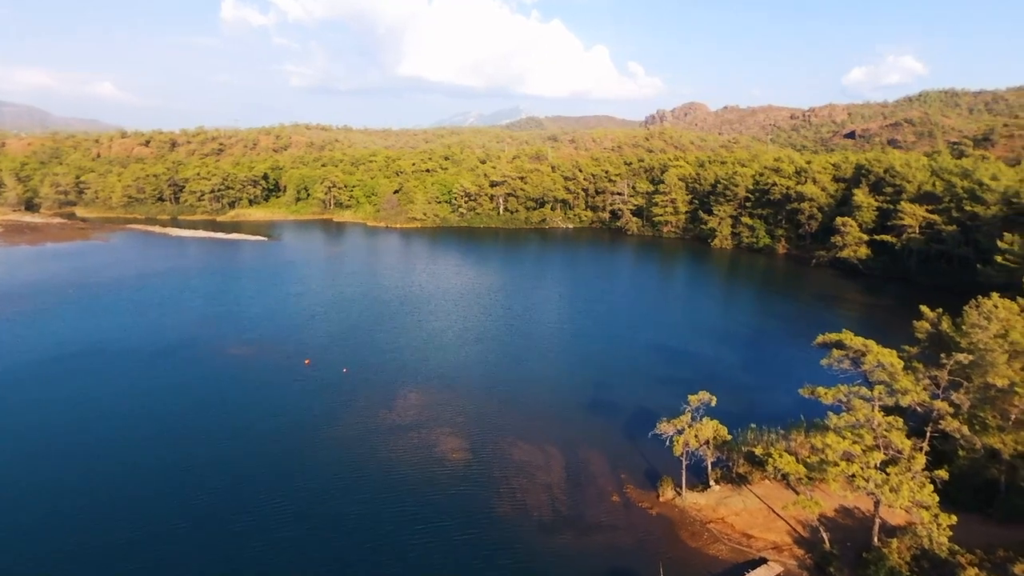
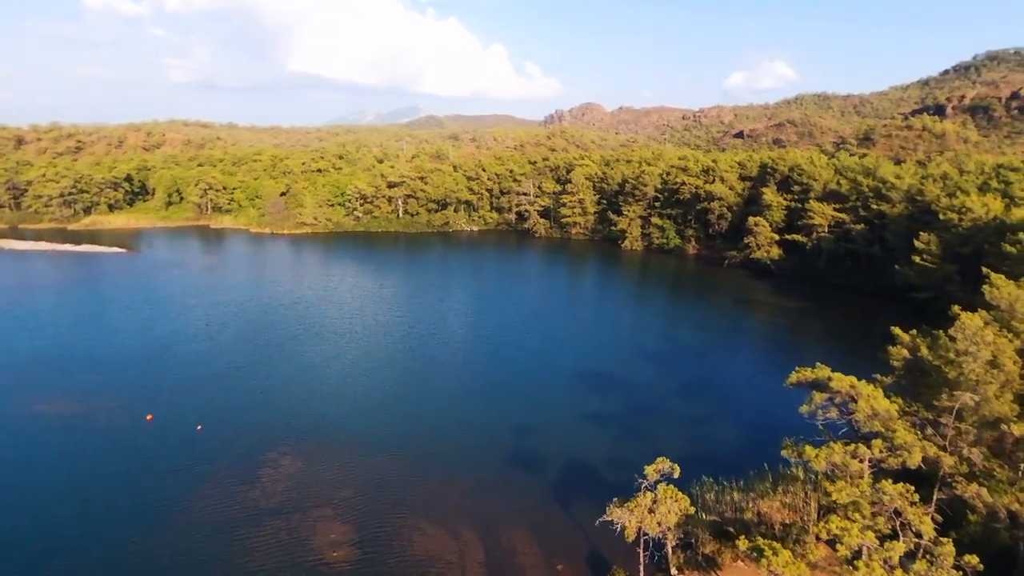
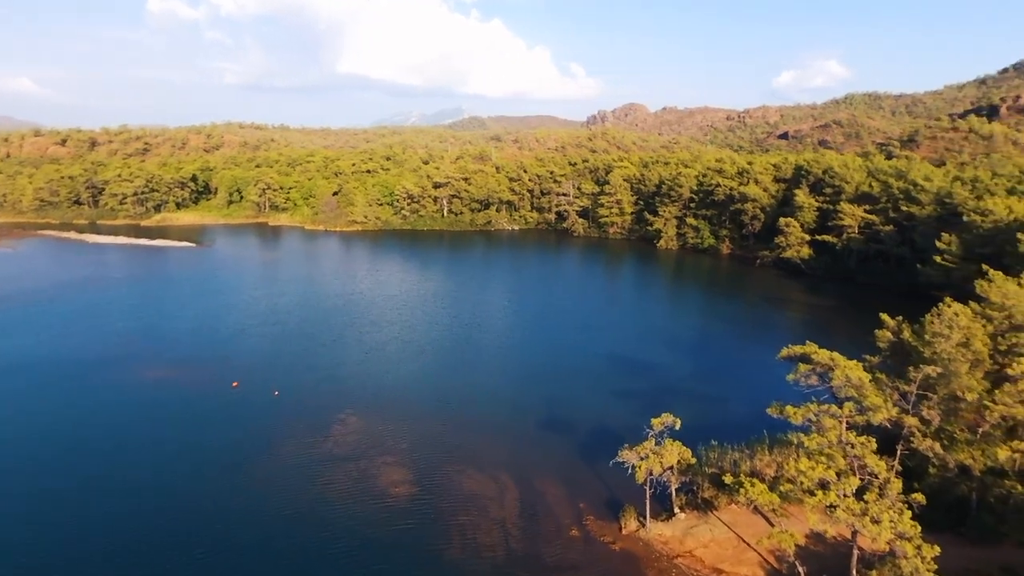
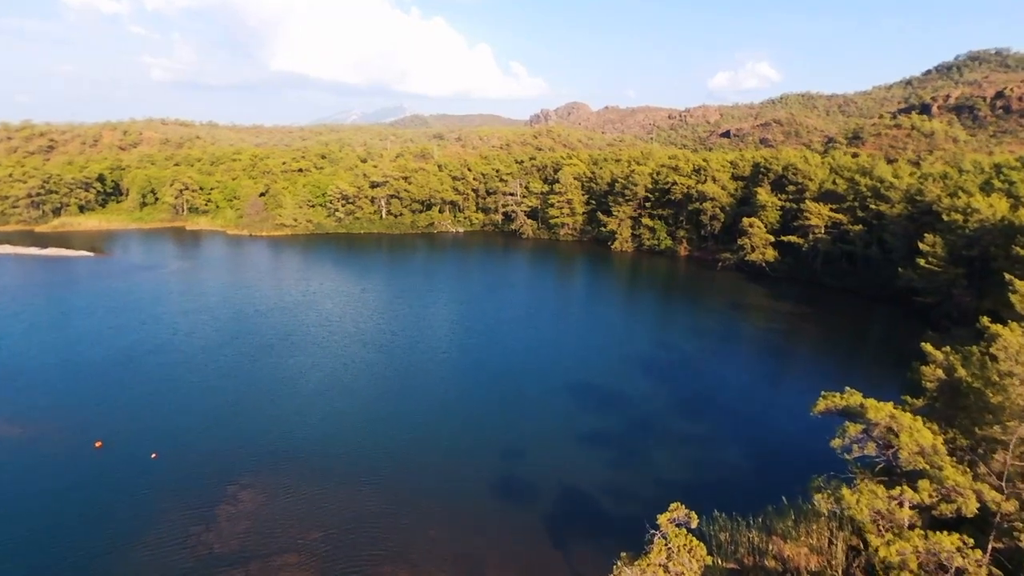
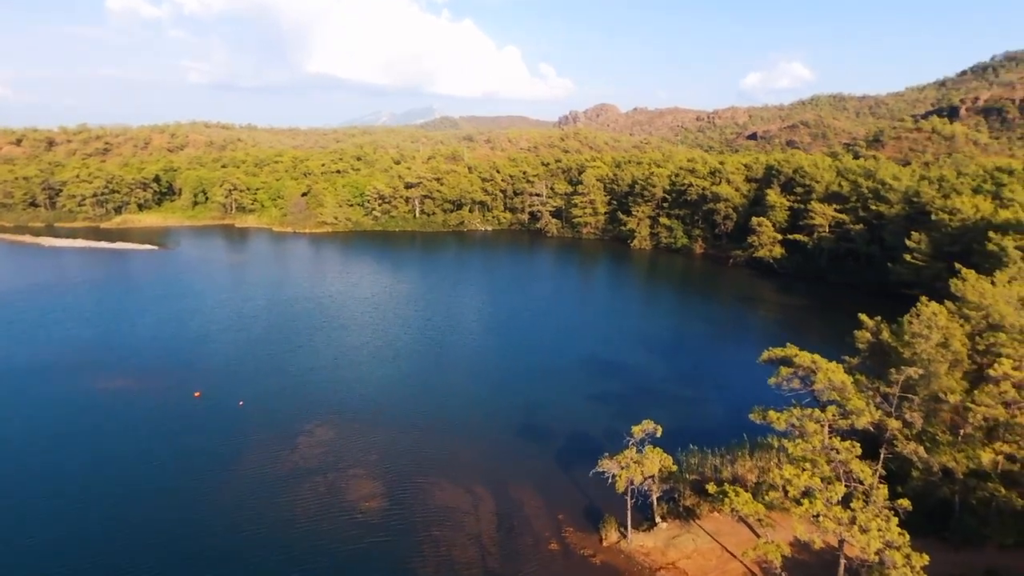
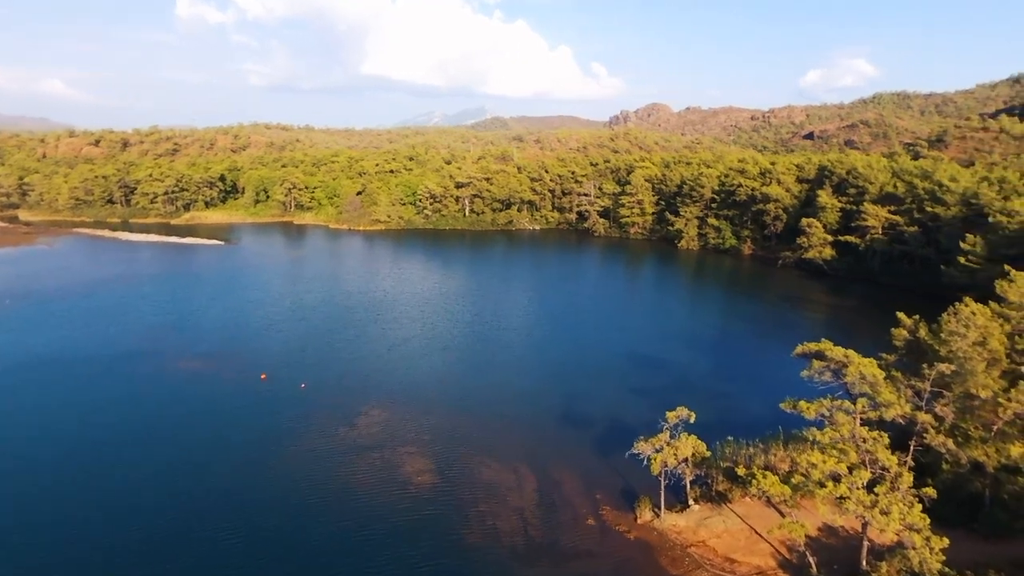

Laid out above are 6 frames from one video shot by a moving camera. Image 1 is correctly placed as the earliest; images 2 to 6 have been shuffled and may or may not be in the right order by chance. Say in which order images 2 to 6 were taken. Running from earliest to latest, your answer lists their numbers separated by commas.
6, 3, 5, 2, 4
